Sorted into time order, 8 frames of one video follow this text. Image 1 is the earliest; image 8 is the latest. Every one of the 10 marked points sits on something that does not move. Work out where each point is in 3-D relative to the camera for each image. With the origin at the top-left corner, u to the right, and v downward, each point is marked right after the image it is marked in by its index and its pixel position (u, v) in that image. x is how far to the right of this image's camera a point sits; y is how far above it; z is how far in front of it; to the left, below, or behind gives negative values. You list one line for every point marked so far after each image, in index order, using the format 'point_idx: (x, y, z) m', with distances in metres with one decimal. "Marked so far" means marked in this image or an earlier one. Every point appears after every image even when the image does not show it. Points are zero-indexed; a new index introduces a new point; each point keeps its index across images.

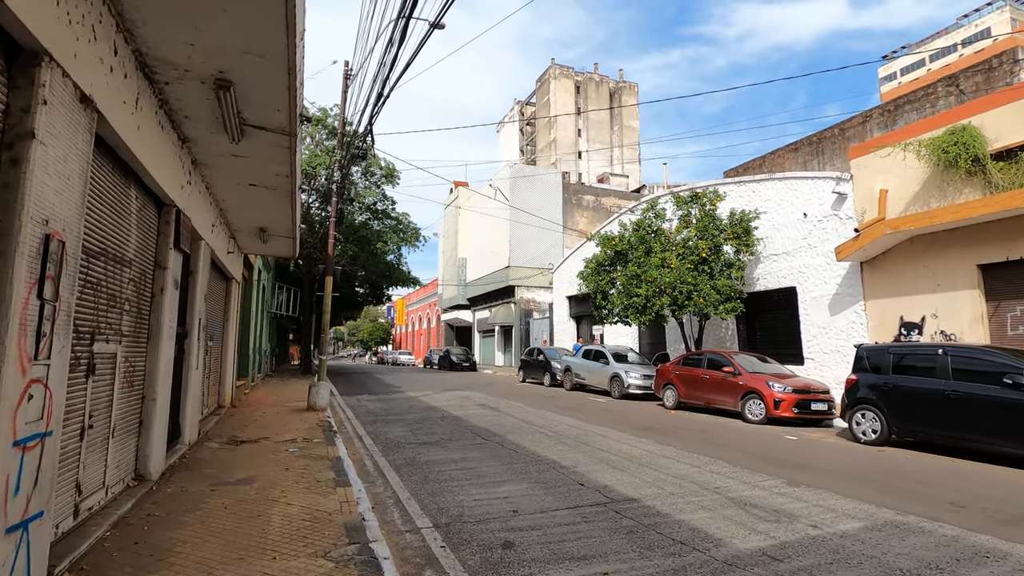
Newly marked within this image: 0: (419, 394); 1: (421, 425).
0: (-3.1, -3.6, +17.7) m
1: (-2.0, -3.0, +11.7) m
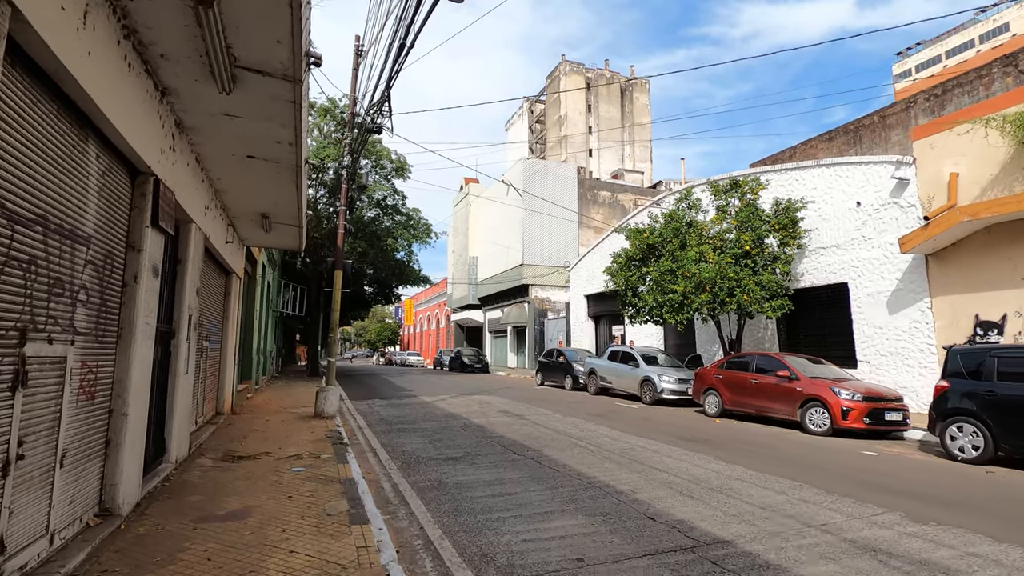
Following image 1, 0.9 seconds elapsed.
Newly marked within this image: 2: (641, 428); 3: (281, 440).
0: (-2.4, -3.5, +16.5) m
1: (-1.4, -2.9, +10.4) m
2: (+2.7, -2.9, +11.2) m
3: (-4.0, -2.6, +9.2) m
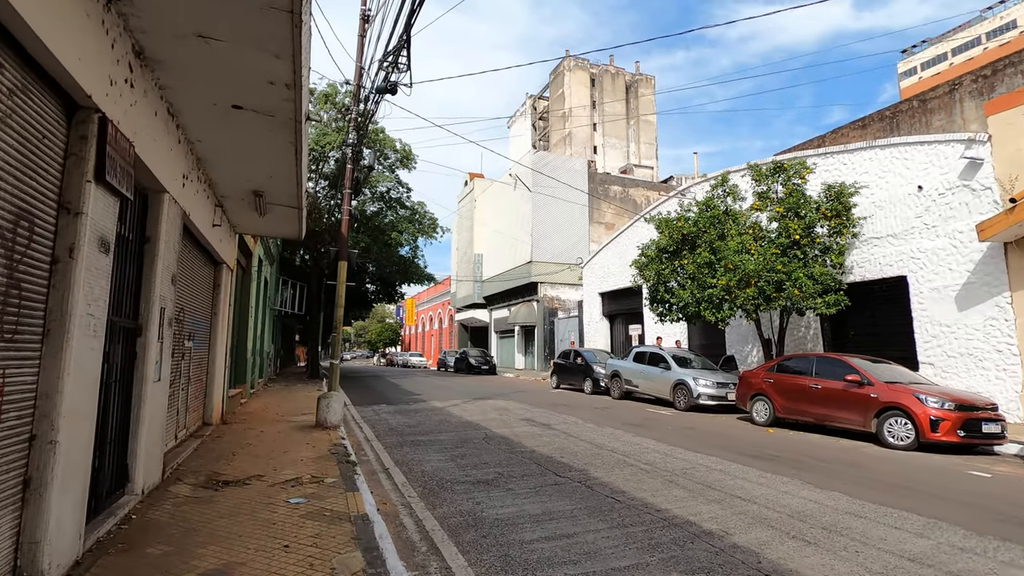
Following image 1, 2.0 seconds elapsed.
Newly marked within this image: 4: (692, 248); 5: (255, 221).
0: (-1.9, -3.3, +15.1) m
1: (-0.8, -2.7, +9.0) m
2: (+3.3, -2.8, +9.8) m
3: (-3.4, -2.5, +7.7) m
4: (+4.9, +1.1, +14.4) m
5: (-4.9, +1.3, +10.2) m
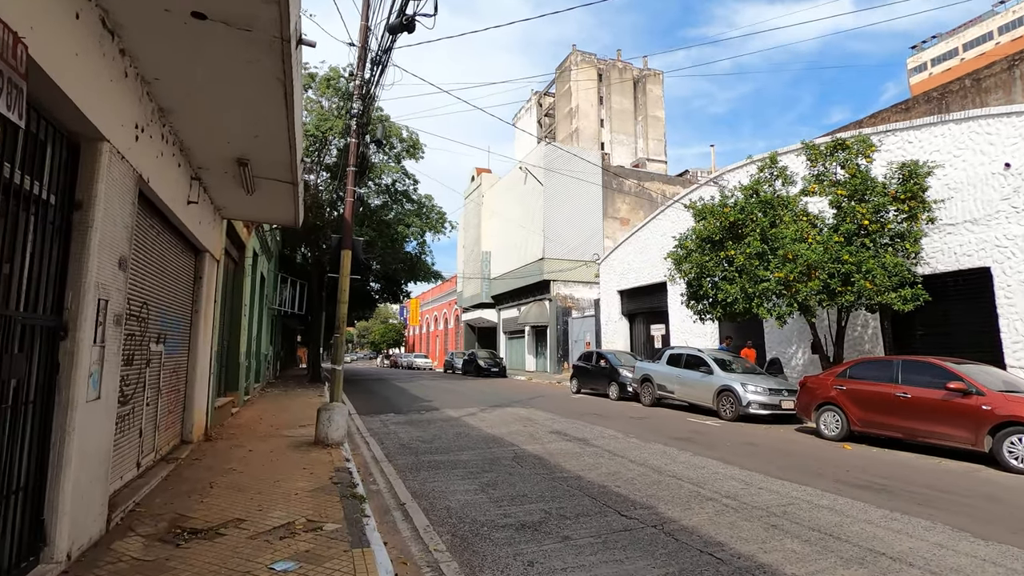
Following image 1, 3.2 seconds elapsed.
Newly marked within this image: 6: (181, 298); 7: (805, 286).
0: (-1.3, -3.2, +13.5) m
1: (-0.3, -2.6, +7.4) m
2: (+3.8, -2.7, +8.2) m
3: (-2.8, -2.4, +6.2) m
4: (+5.4, +1.2, +12.8) m
5: (-4.4, +1.4, +8.6) m
6: (-5.0, -0.1, +8.1) m
7: (+6.1, 0.0, +11.2) m
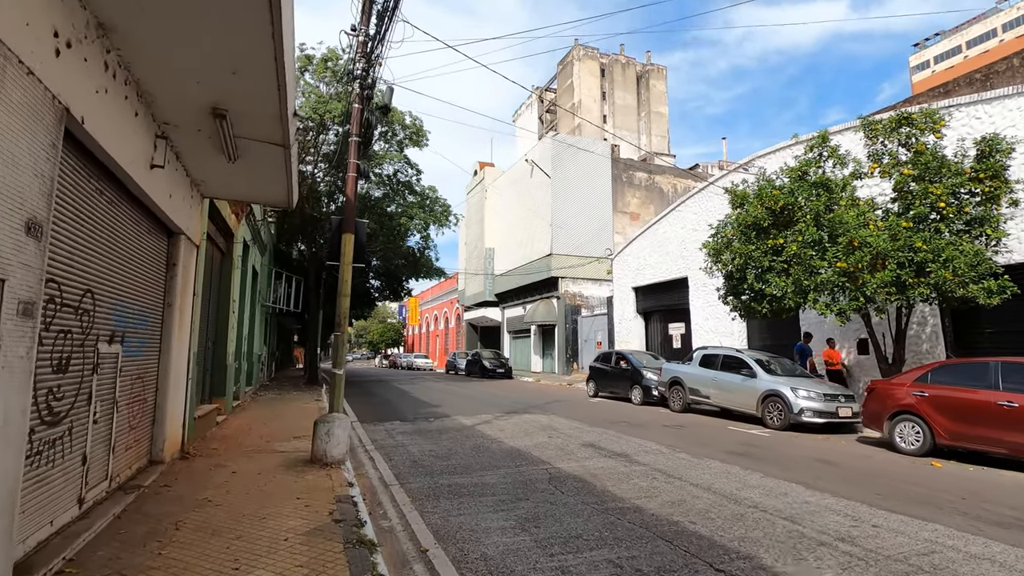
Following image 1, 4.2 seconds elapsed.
0: (-0.8, -3.0, +12.1) m
1: (+0.2, -2.5, +6.0) m
2: (+4.3, -2.5, +6.8) m
3: (-2.4, -2.2, +4.7) m
4: (+5.9, +1.4, +11.4) m
5: (-3.9, +1.6, +7.2) m
6: (-4.5, +0.1, +6.6) m
7: (+6.6, +0.2, +9.8) m
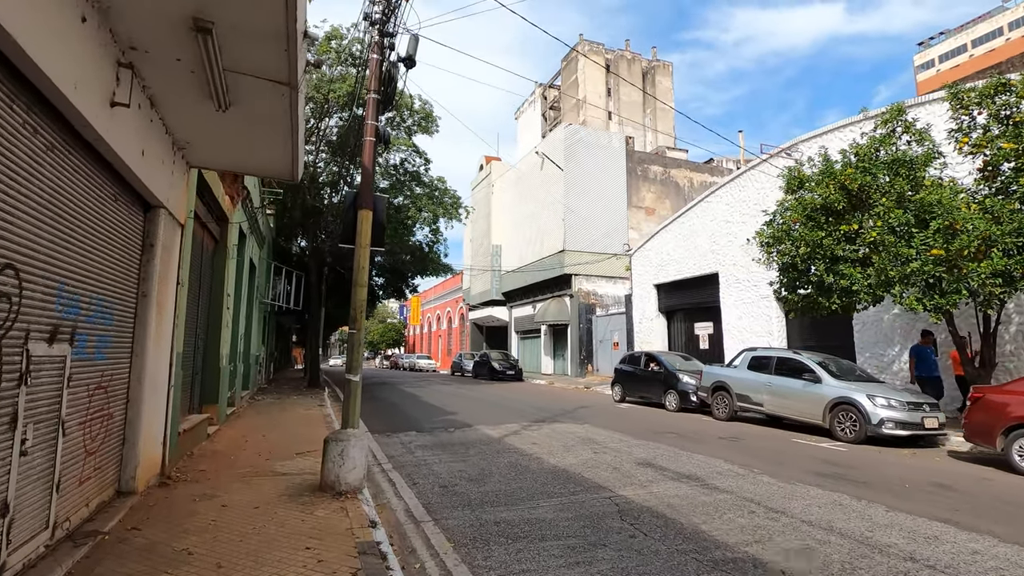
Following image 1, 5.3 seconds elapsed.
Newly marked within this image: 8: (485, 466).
0: (-0.2, -2.9, +10.6) m
1: (+0.9, -2.3, +4.6) m
2: (+5.0, -2.4, +5.4) m
3: (-1.7, -2.0, +3.3) m
4: (+6.5, +1.5, +10.0) m
5: (-3.2, +1.7, +5.7) m
6: (-3.9, +0.2, +5.2) m
7: (+7.3, +0.3, +8.4) m
8: (-0.4, -2.6, +7.9) m
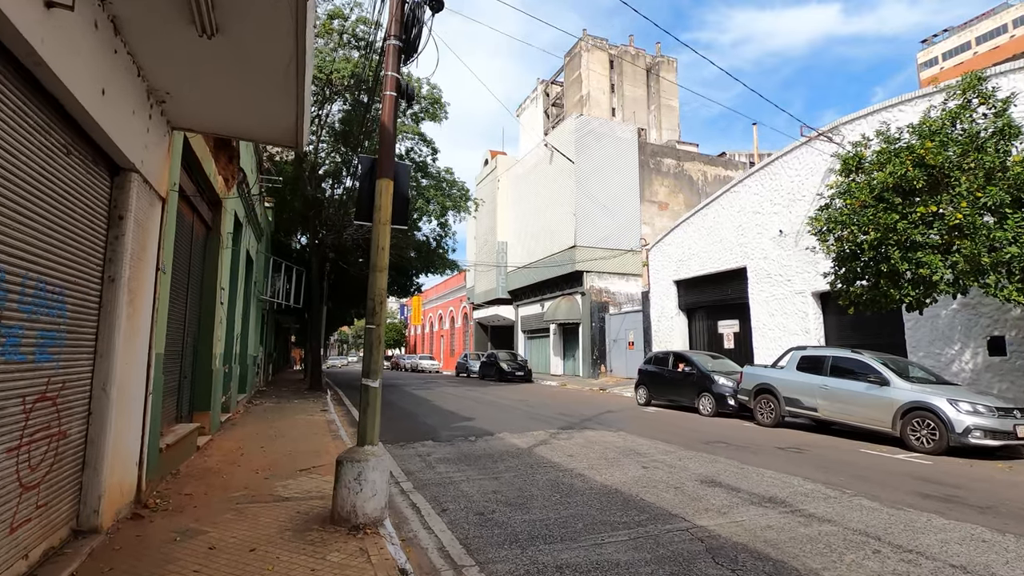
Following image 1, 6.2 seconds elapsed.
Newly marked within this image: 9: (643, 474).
0: (+0.3, -2.7, +9.4) m
1: (+1.4, -2.2, +3.4) m
2: (+5.5, -2.2, +4.2) m
3: (-1.1, -1.9, +2.1) m
4: (+7.1, +1.7, +8.8) m
5: (-2.7, +1.9, +4.5) m
6: (-3.3, +0.4, +4.0) m
7: (+7.8, +0.5, +7.2) m
8: (+0.1, -2.5, +6.7) m
9: (+1.8, -2.5, +7.3) m
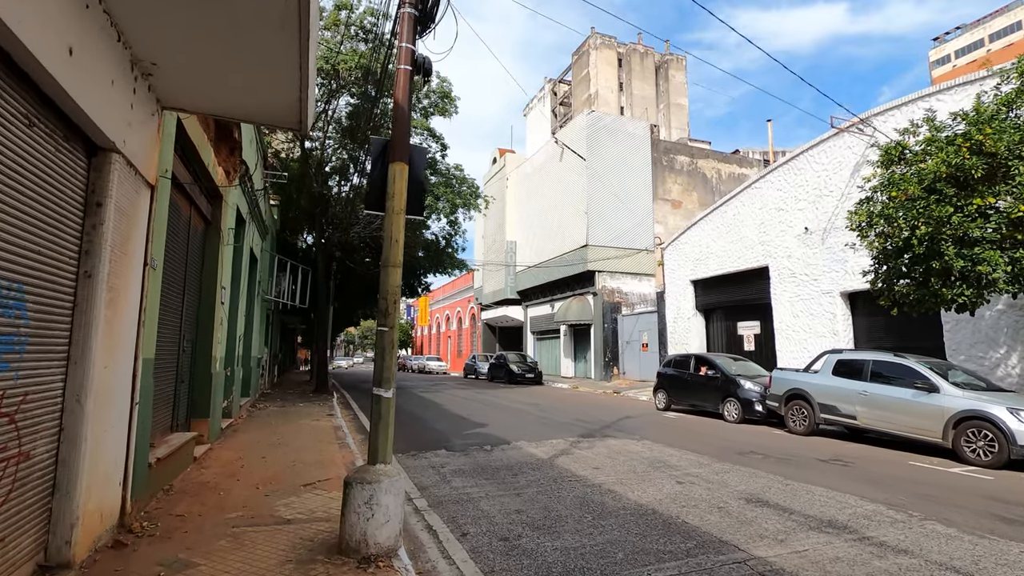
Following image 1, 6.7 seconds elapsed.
0: (+0.6, -2.7, +8.8) m
1: (+1.7, -2.1, +2.7) m
2: (+5.8, -2.2, +3.5) m
3: (-0.9, -1.9, +1.5) m
4: (+7.4, +1.7, +8.1) m
5: (-2.4, +1.9, +3.9) m
6: (-3.1, +0.4, +3.4) m
7: (+8.1, +0.5, +6.5) m
8: (+0.4, -2.5, +6.1) m
9: (+2.1, -2.5, +6.6) m
